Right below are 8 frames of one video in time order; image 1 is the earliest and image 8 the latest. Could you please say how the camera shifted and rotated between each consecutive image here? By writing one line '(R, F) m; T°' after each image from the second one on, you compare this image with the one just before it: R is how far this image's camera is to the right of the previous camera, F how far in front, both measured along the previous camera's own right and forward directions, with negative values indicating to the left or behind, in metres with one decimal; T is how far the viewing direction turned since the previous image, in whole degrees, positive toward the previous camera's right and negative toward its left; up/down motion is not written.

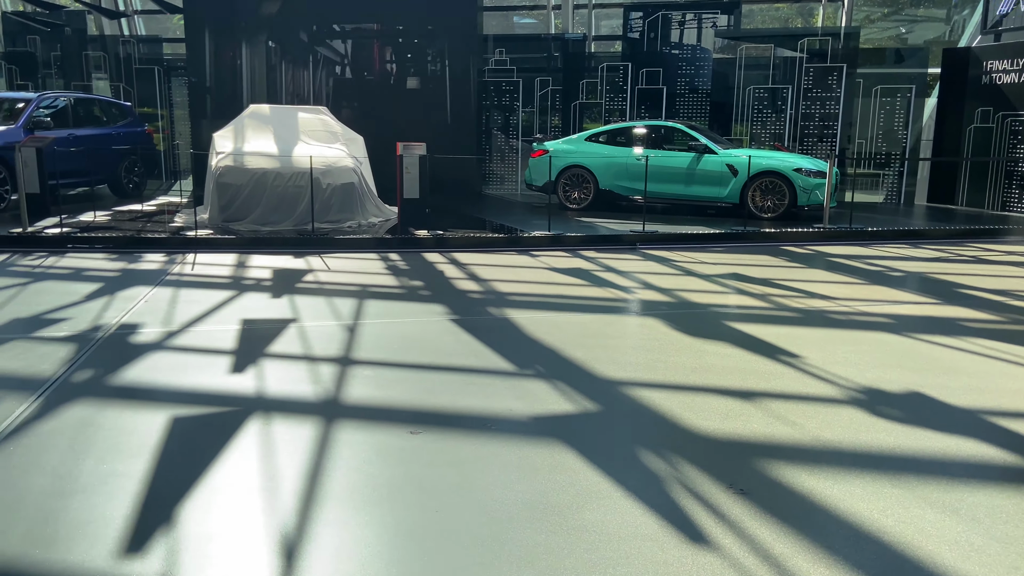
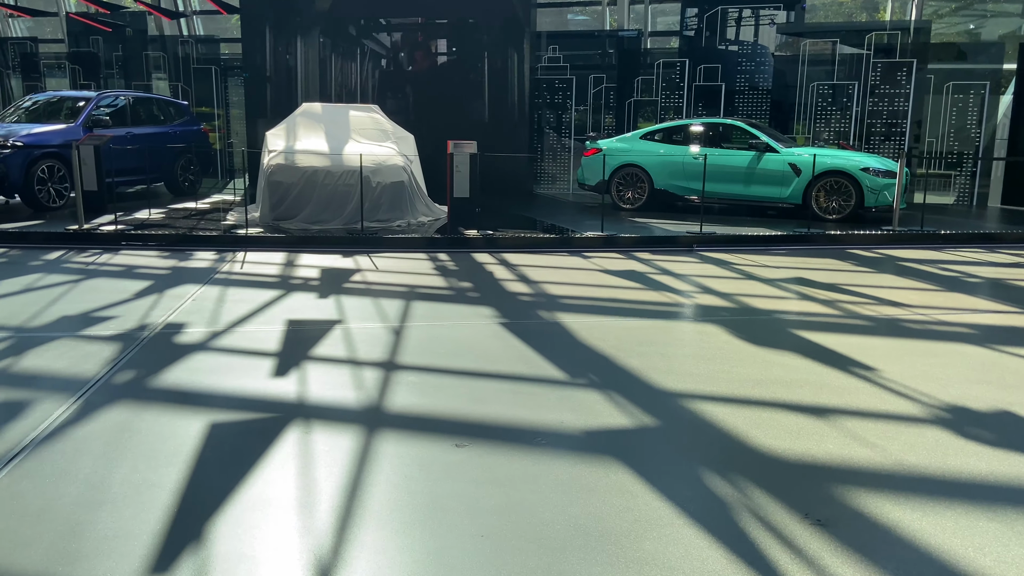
(0.0, +0.3) m; -4°
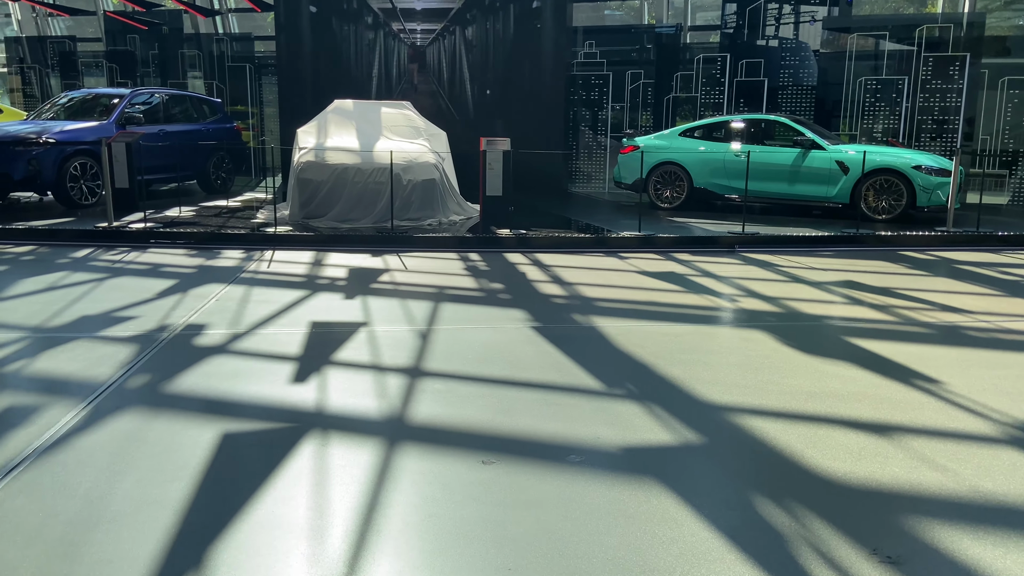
(0.0, +0.3) m; -2°
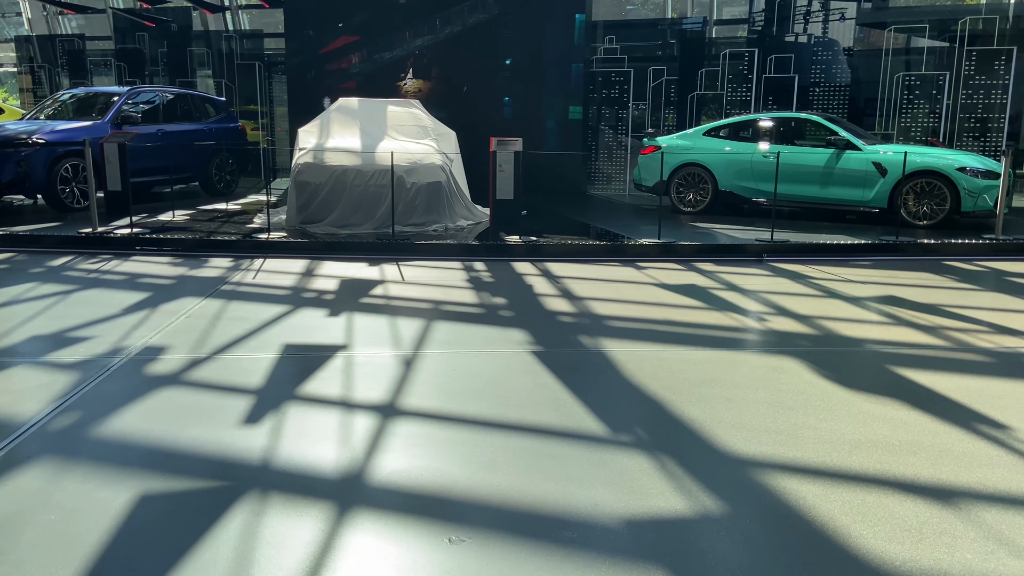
(+0.2, +0.7) m; -2°
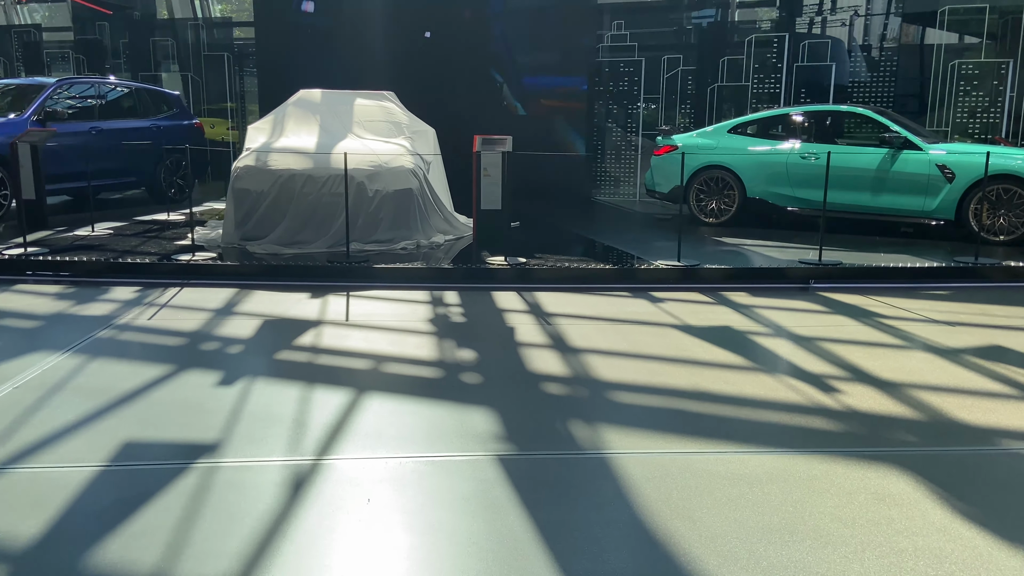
(+0.2, +1.8) m; -1°
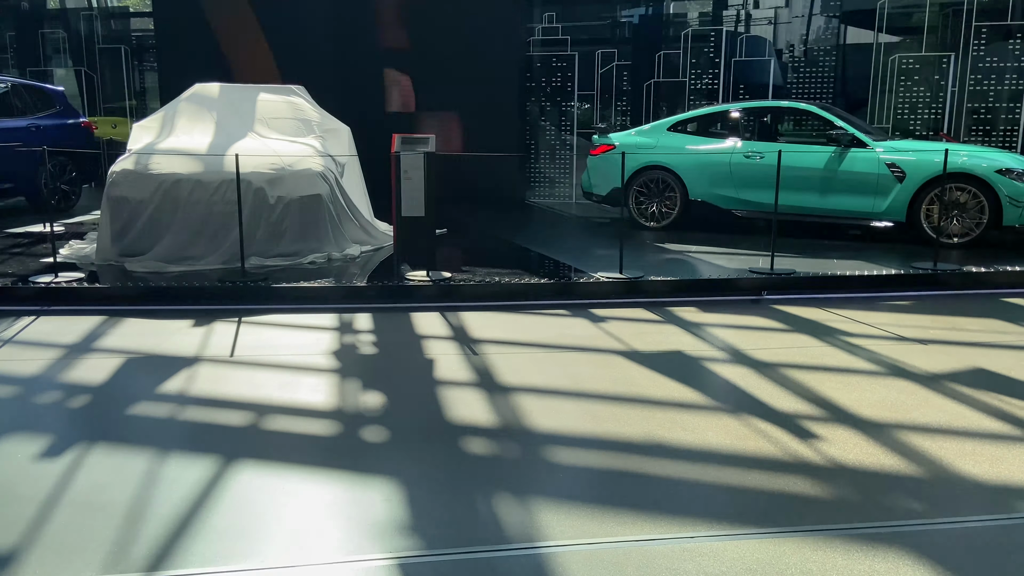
(+0.1, +0.9) m; +5°
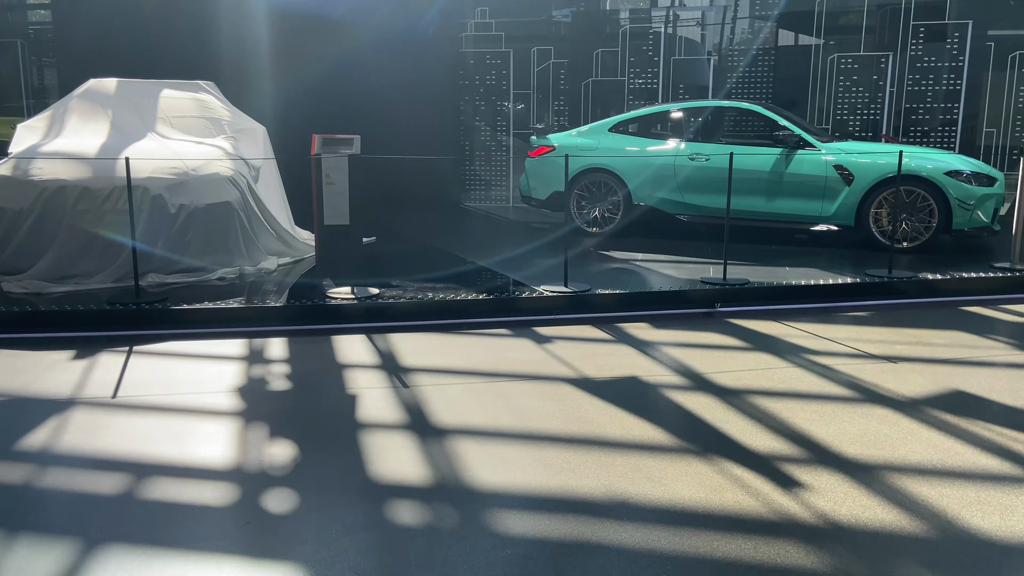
(0.0, +0.6) m; +5°
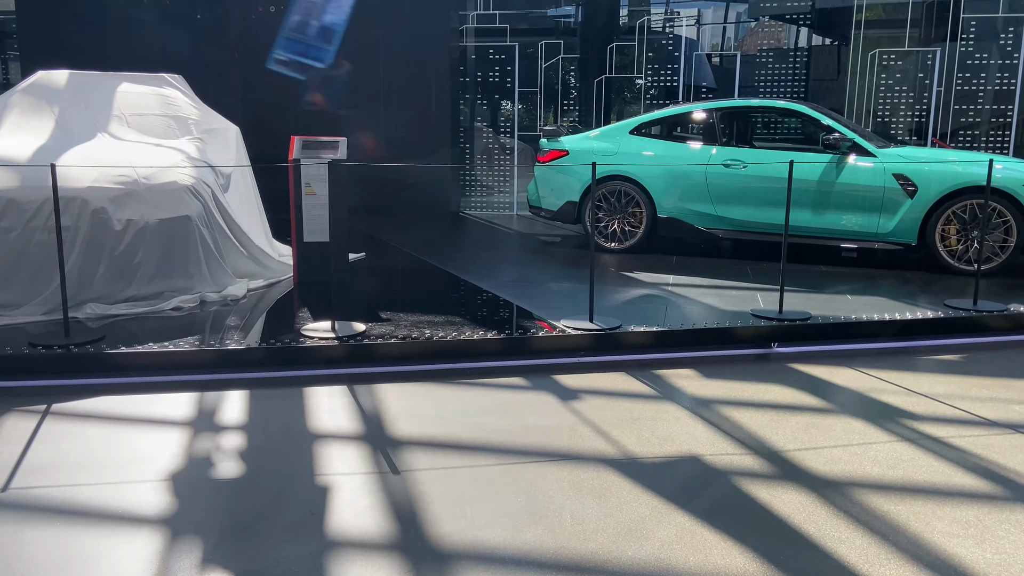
(-0.1, +1.1) m; 0°
